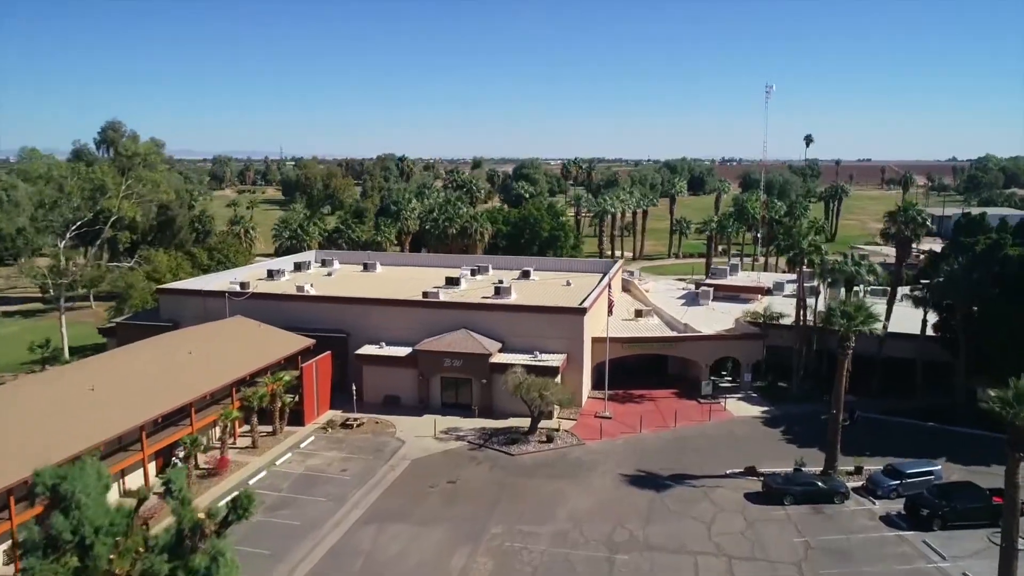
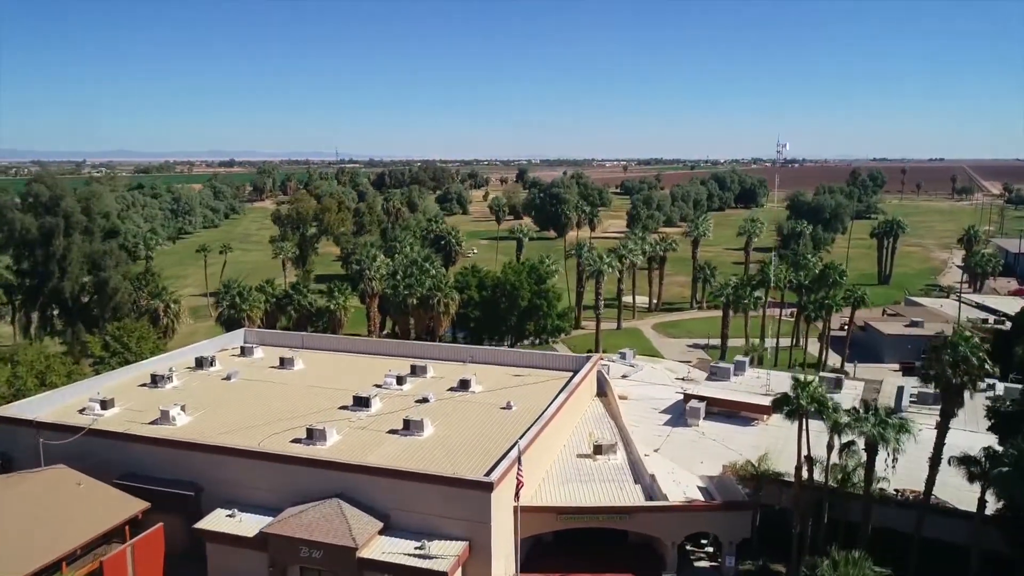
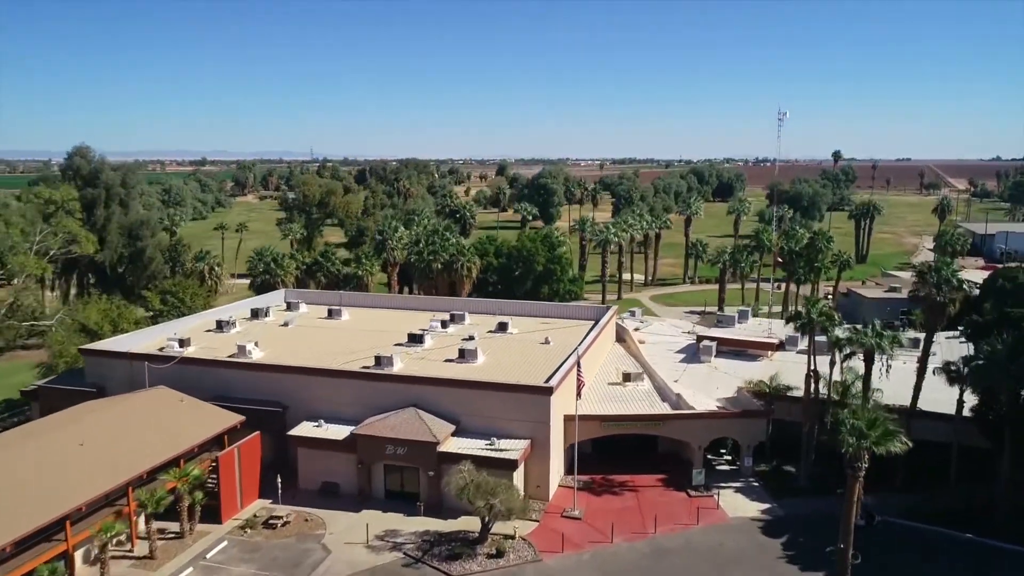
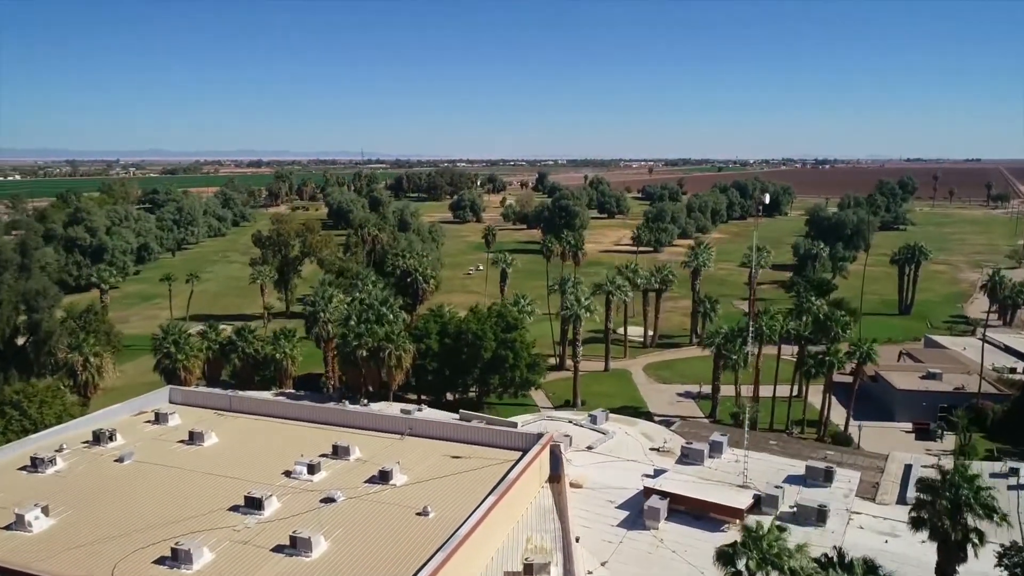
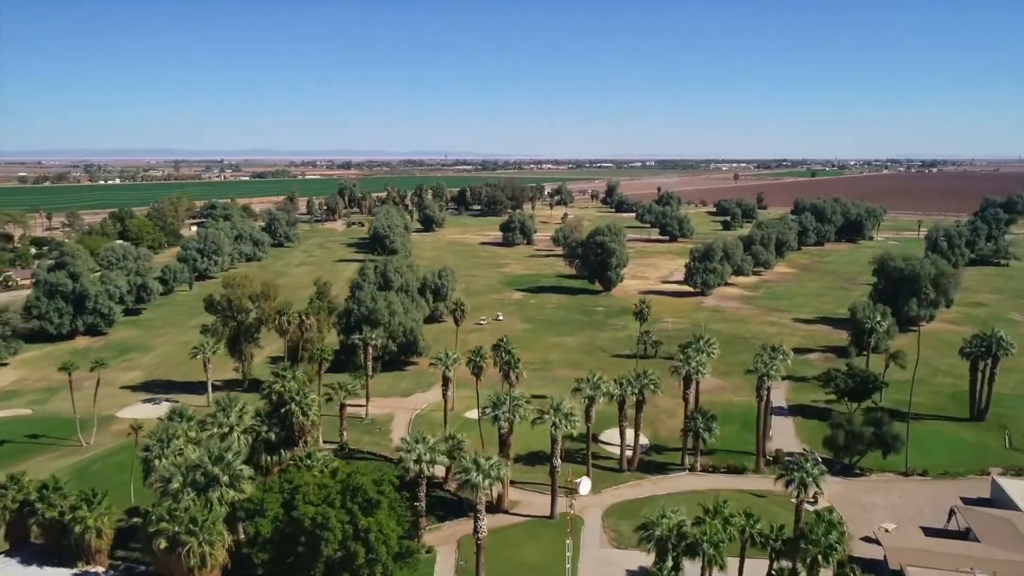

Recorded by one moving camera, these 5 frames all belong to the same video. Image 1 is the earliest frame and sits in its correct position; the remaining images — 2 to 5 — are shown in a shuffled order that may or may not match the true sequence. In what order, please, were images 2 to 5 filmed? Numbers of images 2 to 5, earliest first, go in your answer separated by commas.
3, 2, 4, 5
